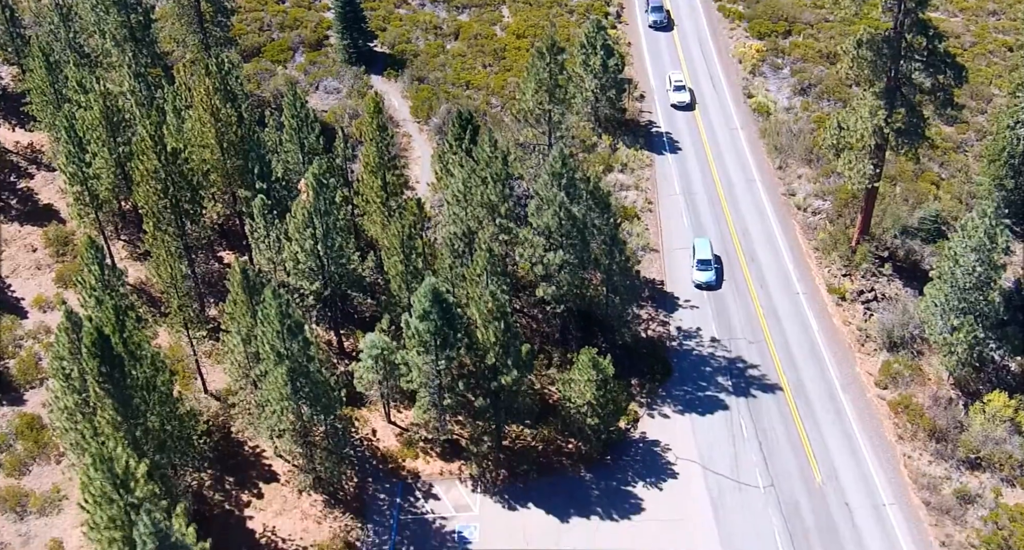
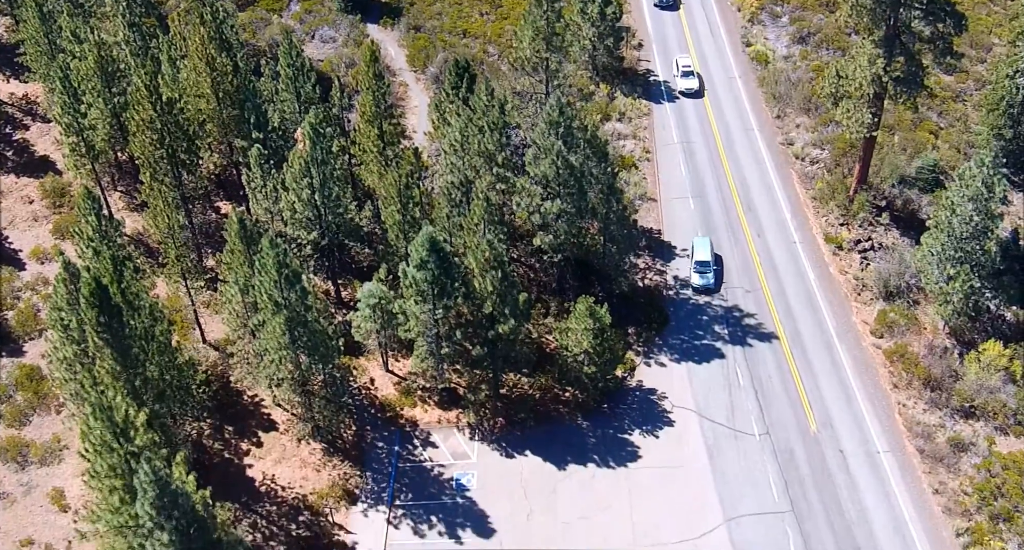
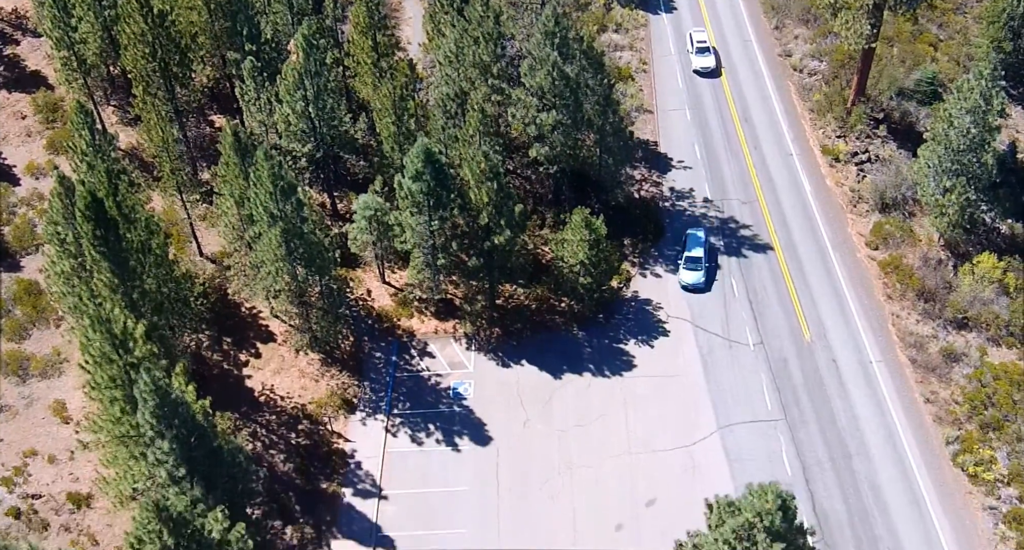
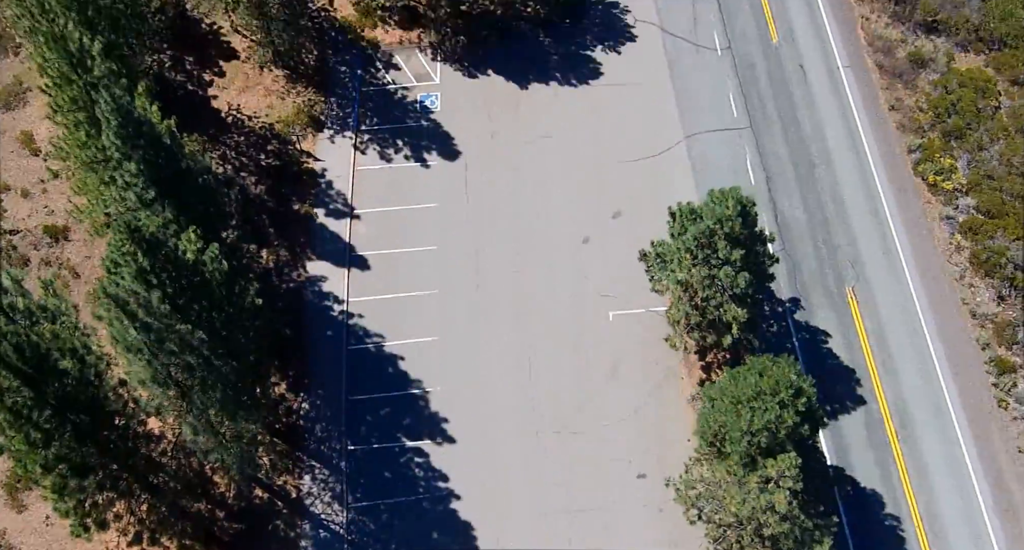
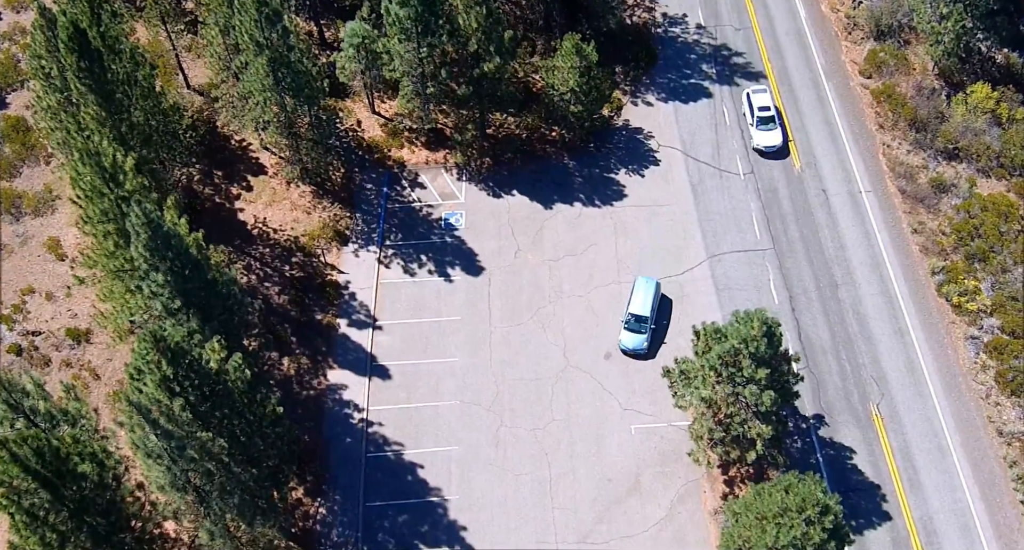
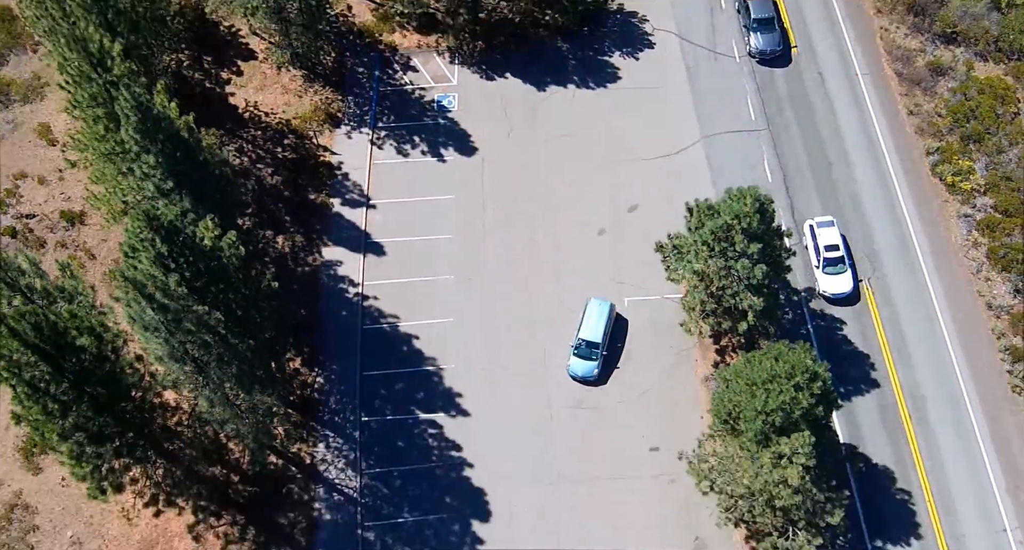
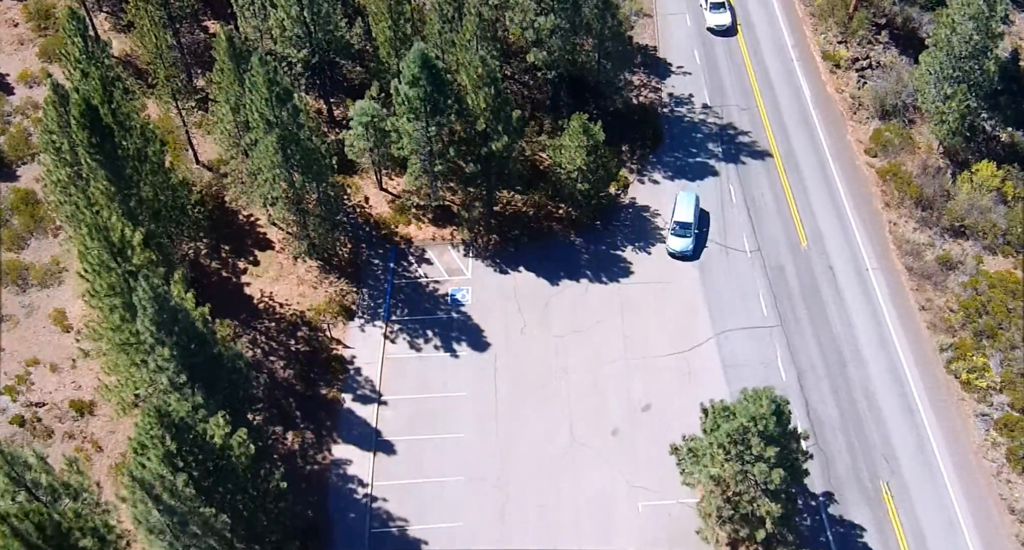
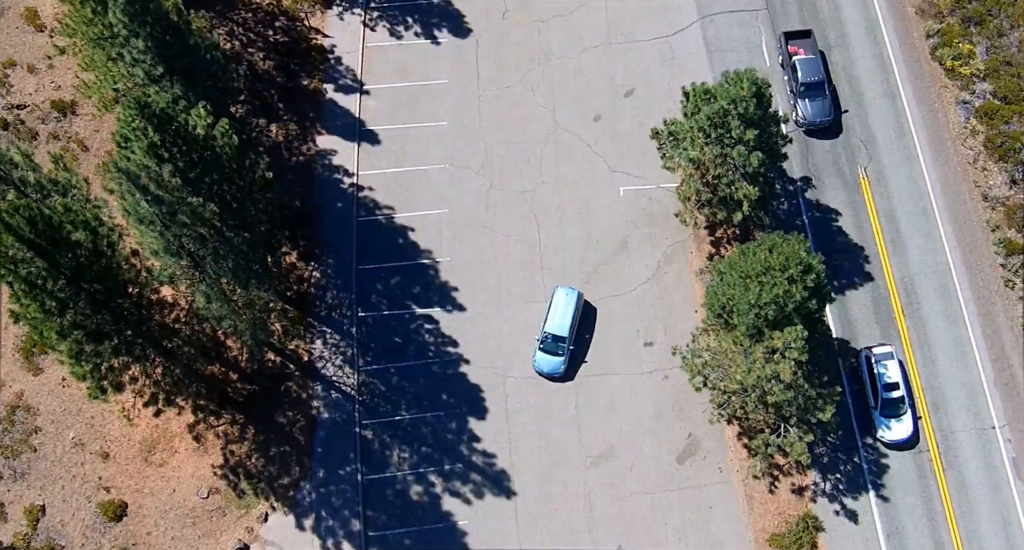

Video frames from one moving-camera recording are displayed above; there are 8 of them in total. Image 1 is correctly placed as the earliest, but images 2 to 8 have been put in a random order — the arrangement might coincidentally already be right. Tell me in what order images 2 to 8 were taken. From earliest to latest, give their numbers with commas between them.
2, 3, 7, 5, 6, 8, 4
